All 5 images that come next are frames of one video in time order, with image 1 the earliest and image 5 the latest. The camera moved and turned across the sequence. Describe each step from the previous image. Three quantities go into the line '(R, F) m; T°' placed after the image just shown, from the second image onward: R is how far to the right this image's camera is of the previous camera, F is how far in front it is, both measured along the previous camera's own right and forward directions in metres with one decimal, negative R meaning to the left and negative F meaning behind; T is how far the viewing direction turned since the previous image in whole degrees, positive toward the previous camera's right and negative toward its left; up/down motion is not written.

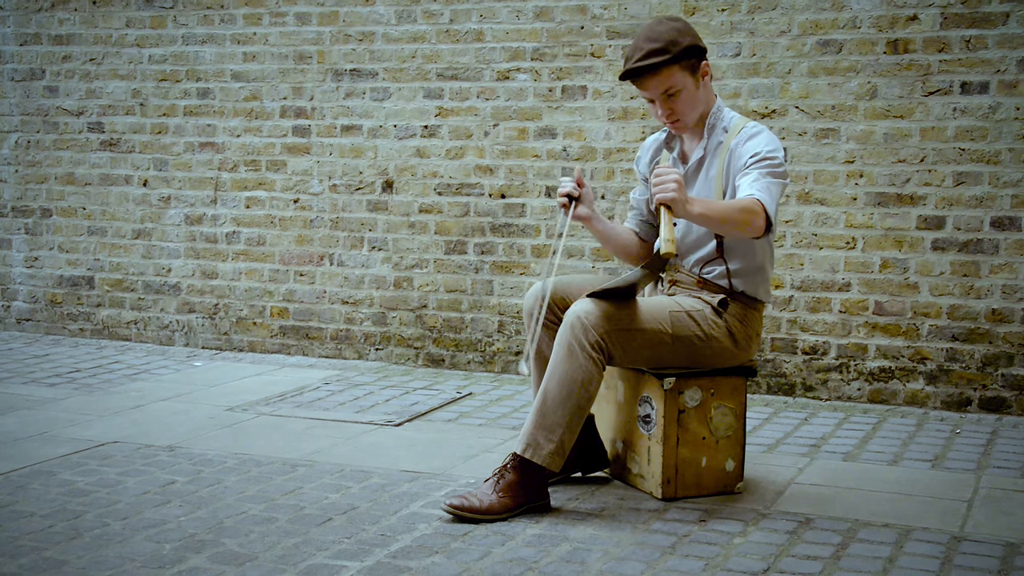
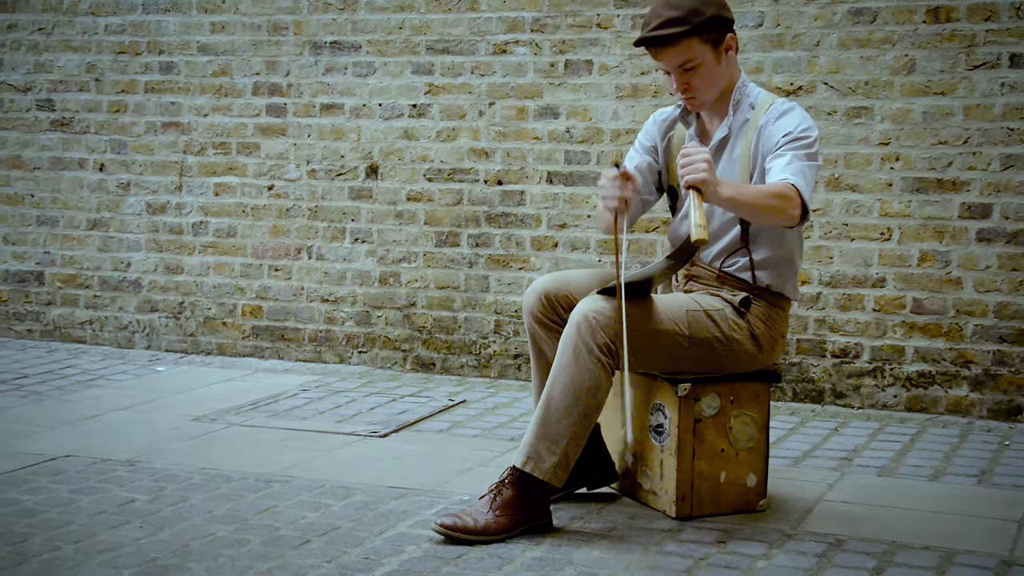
(0.0, +0.7) m; 0°
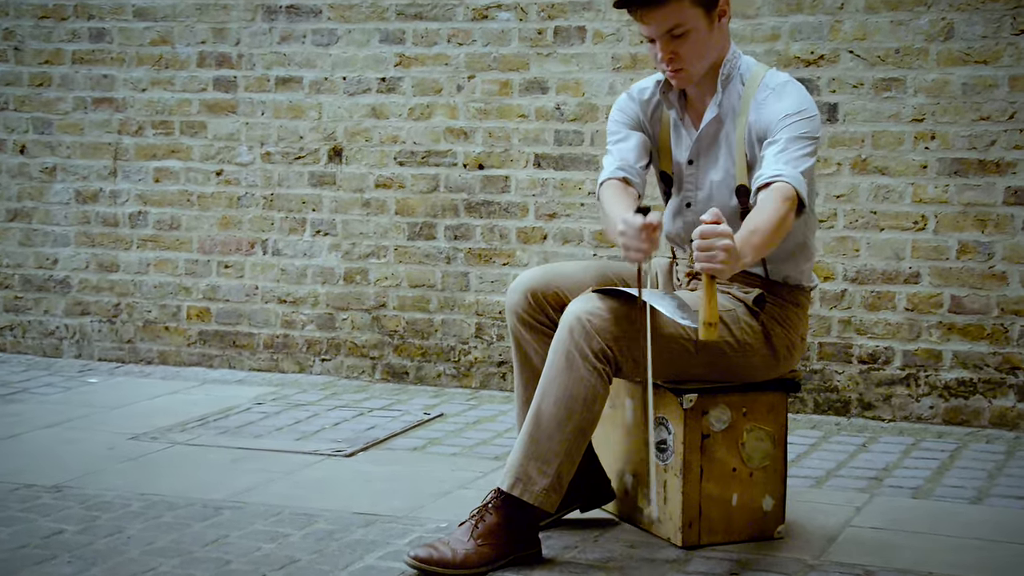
(+0.1, +0.8) m; +1°
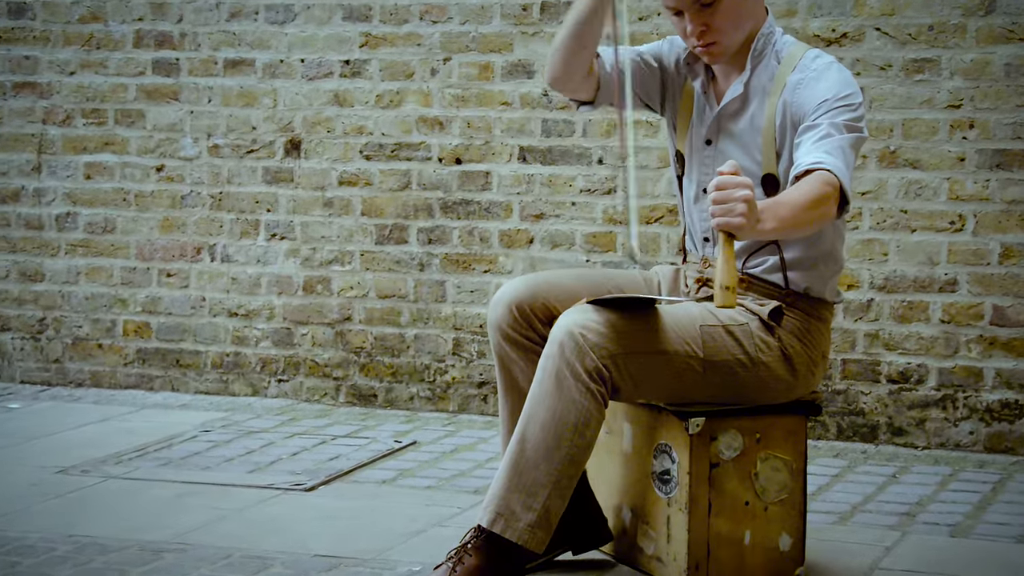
(+0.1, +0.7) m; 0°
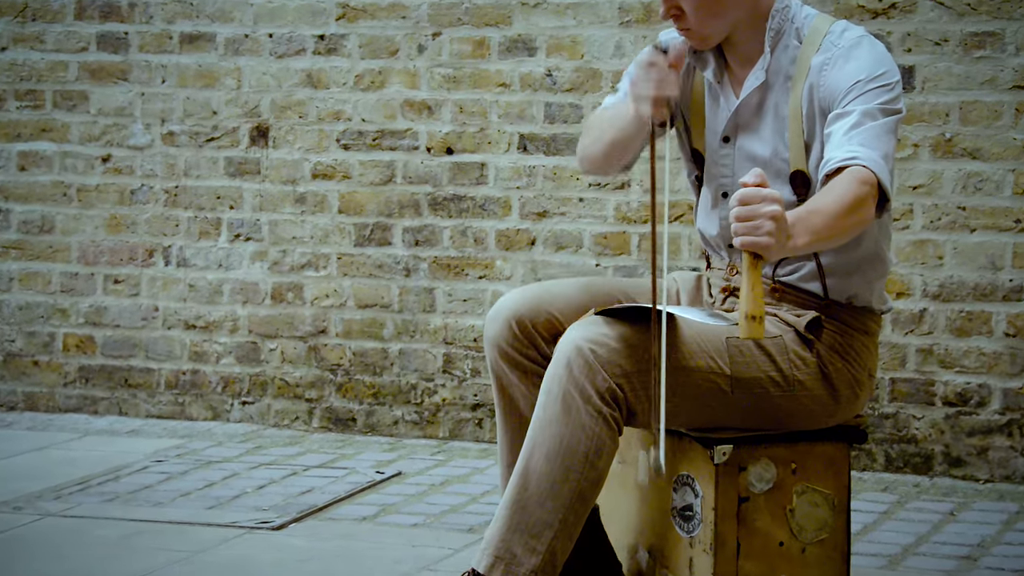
(0.0, +0.7) m; 0°
